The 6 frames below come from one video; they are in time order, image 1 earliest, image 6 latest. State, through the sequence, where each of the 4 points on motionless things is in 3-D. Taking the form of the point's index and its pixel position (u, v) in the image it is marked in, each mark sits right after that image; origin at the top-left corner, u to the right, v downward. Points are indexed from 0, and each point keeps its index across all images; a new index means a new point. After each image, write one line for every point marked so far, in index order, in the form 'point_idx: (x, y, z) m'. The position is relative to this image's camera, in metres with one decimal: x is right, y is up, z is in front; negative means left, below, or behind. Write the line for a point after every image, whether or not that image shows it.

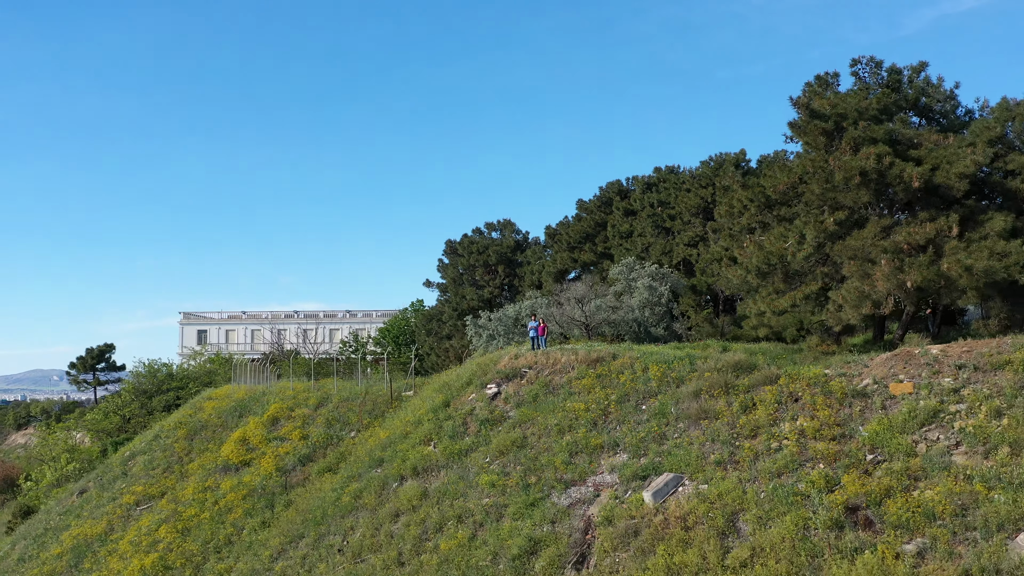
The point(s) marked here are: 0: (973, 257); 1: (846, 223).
0: (+10.0, +0.7, +16.0) m
1: (+8.1, +1.5, +18.0) m
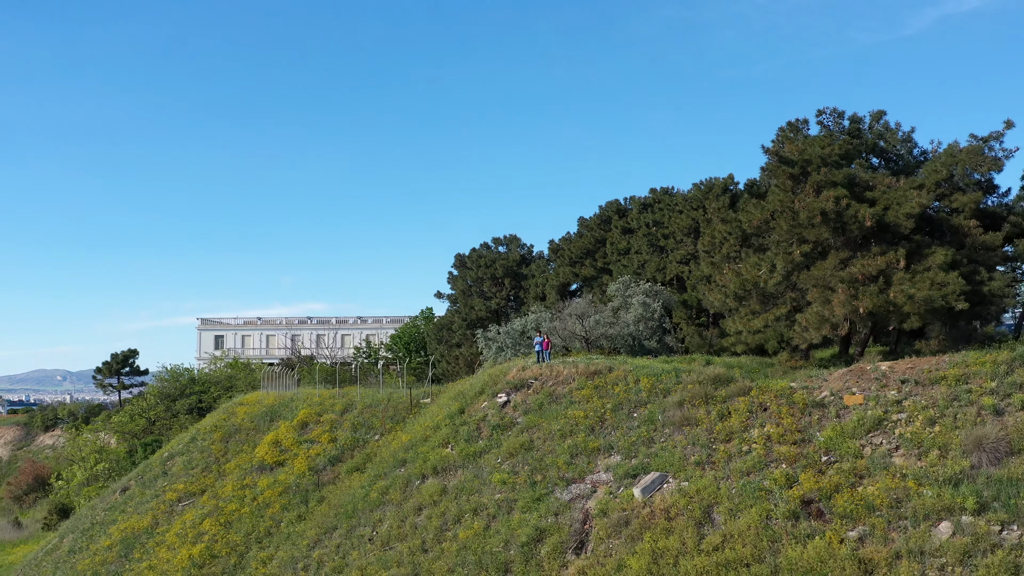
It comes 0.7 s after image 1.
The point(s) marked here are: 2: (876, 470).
0: (+10.2, 0.0, +18.6) m
1: (+8.4, +0.9, +20.7) m
2: (+8.1, -4.1, +16.5) m
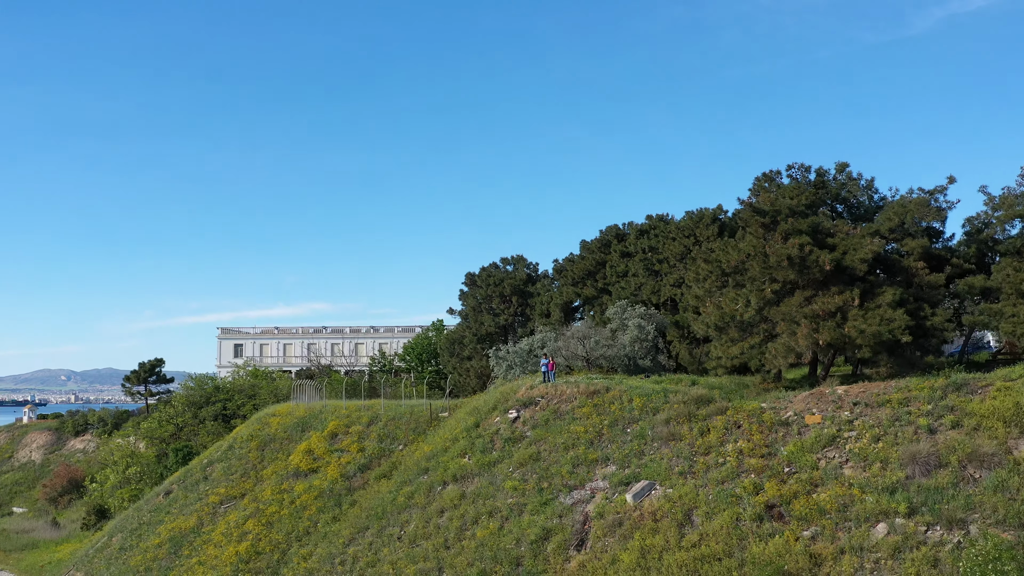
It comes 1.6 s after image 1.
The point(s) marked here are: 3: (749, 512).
0: (+10.5, -1.0, +21.8) m
1: (+8.7, -0.2, +23.9) m
2: (+8.4, -5.1, +19.8) m
3: (+6.2, -5.9, +19.4) m
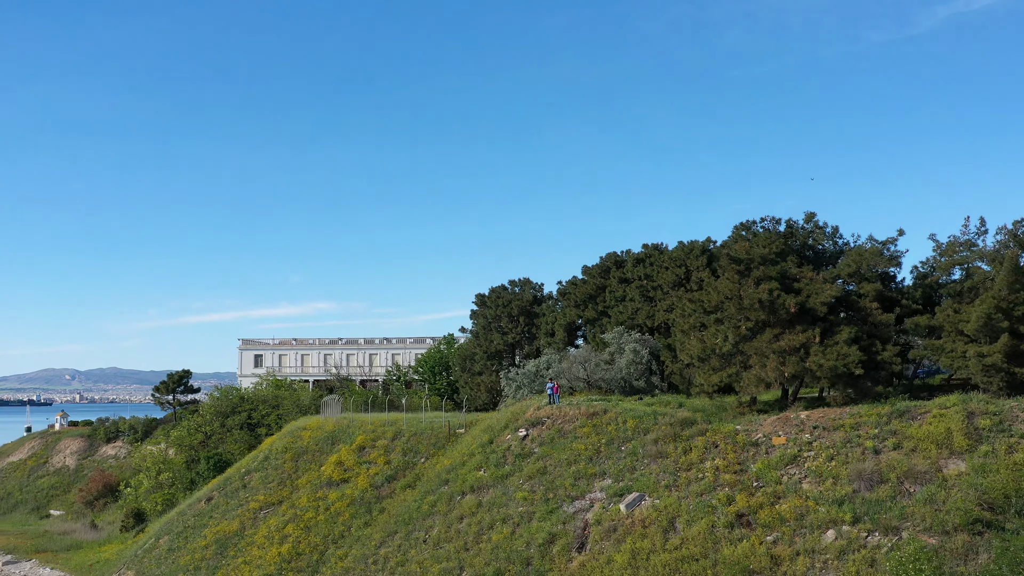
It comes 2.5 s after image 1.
0: (+10.9, -2.4, +25.6) m
1: (+9.1, -1.6, +27.7) m
2: (+8.8, -6.5, +23.5) m
3: (+6.6, -7.3, +23.2) m
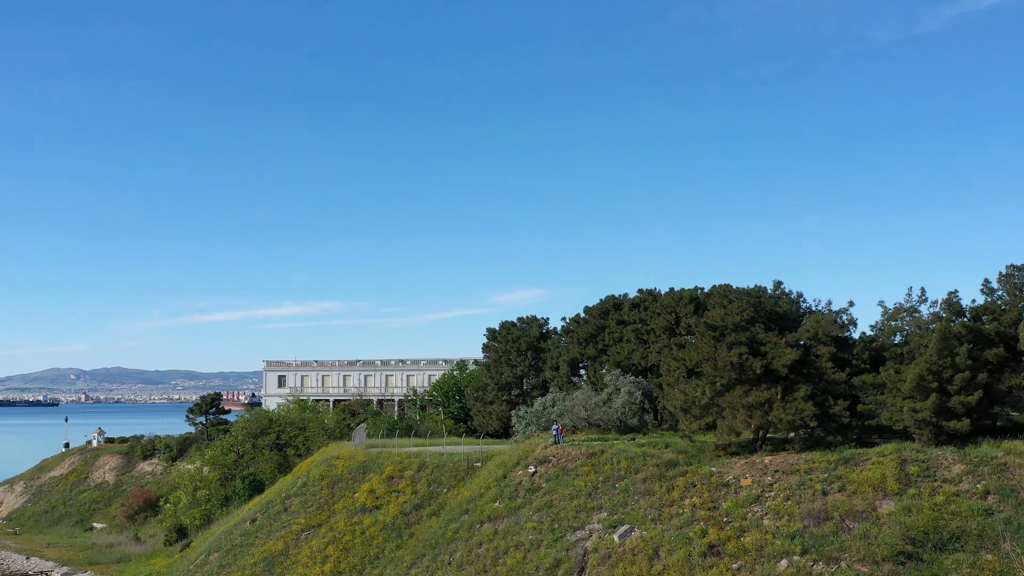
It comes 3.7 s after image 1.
0: (+11.3, -5.2, +30.7) m
1: (+9.5, -4.3, +32.8) m
2: (+9.3, -9.3, +28.6) m
3: (+7.1, -10.1, +28.3) m
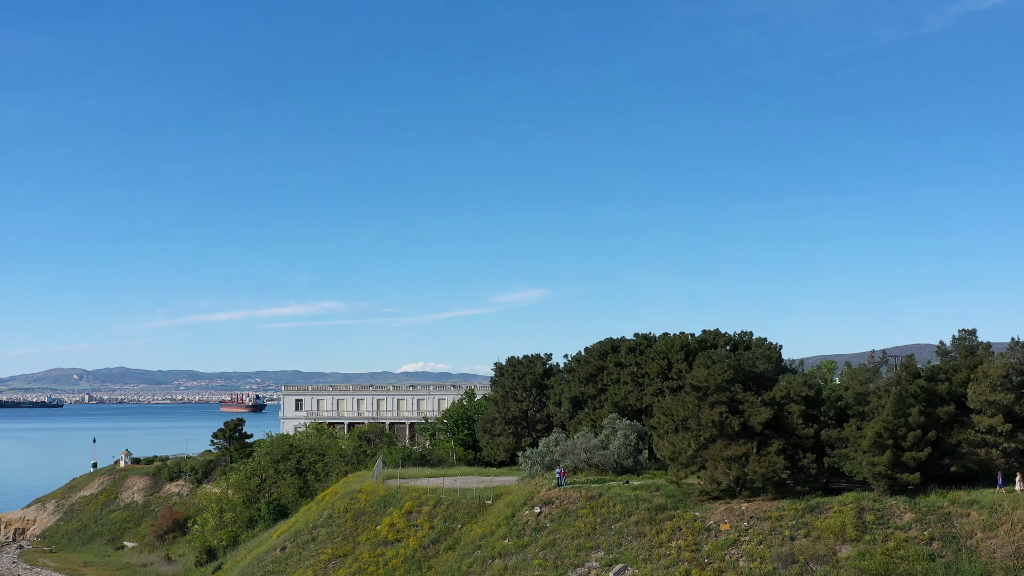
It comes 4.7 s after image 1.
0: (+11.7, -8.4, +35.1) m
1: (+9.9, -7.6, +37.2) m
2: (+9.7, -12.5, +33.0) m
3: (+7.5, -13.3, +32.7) m
